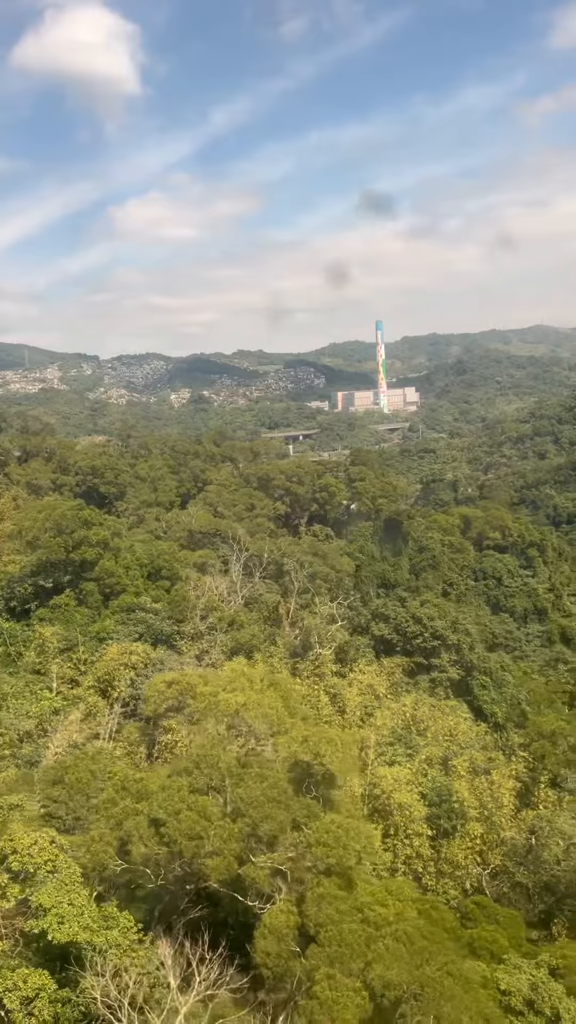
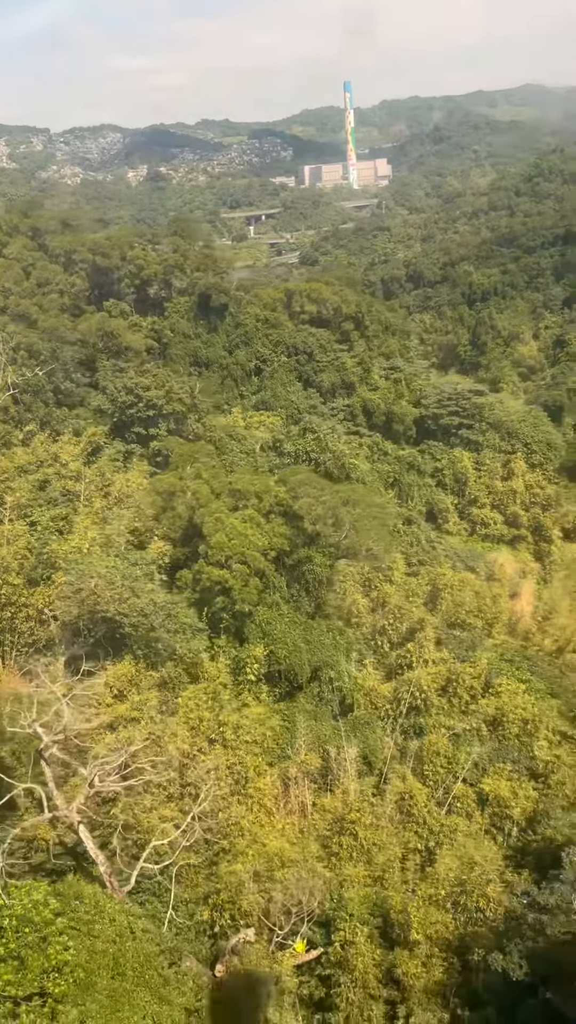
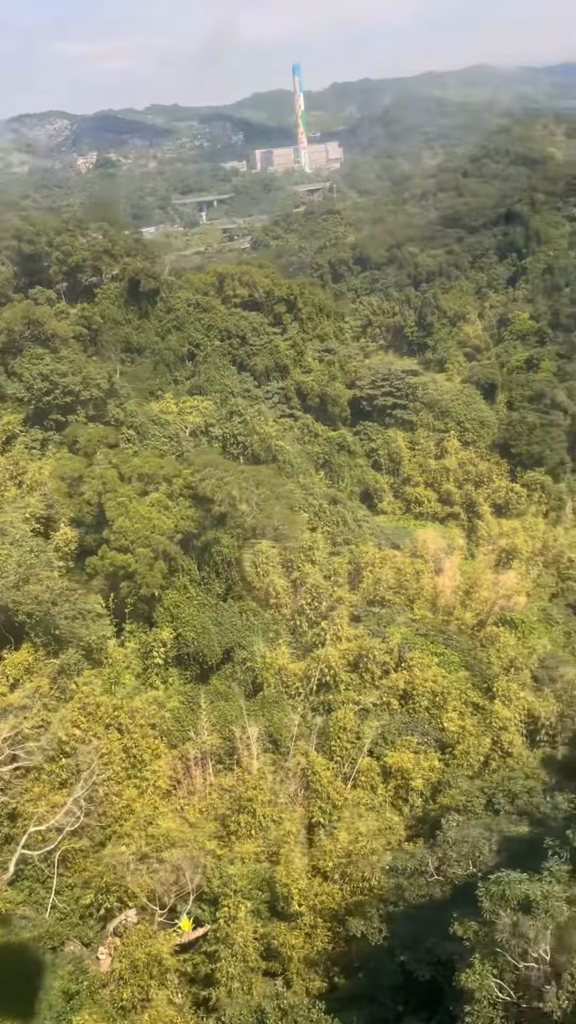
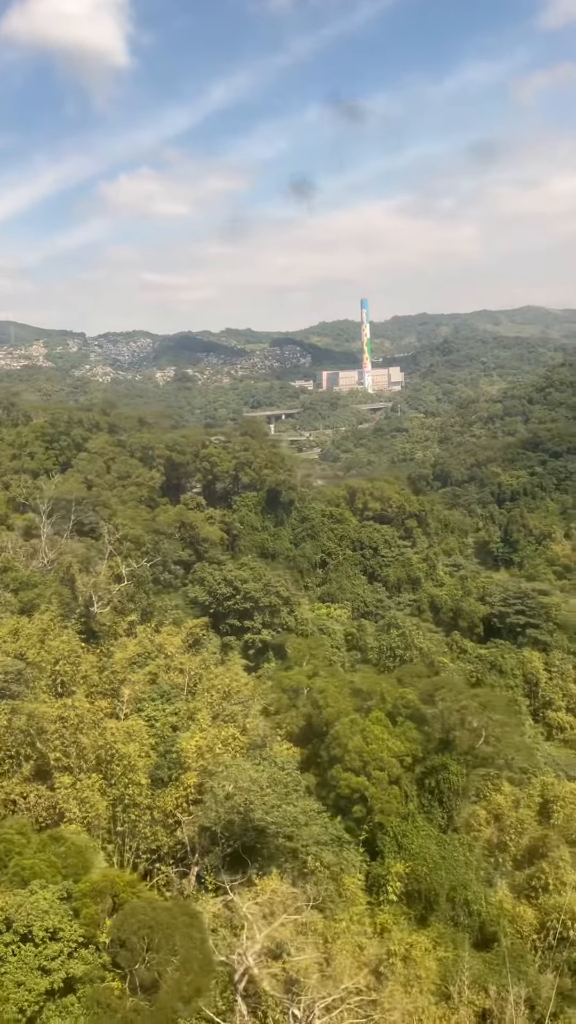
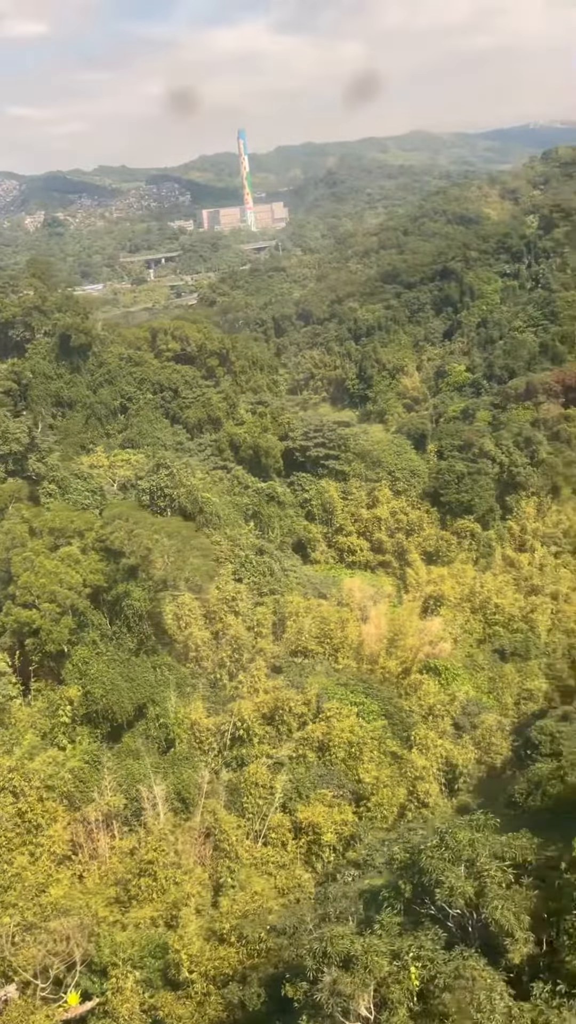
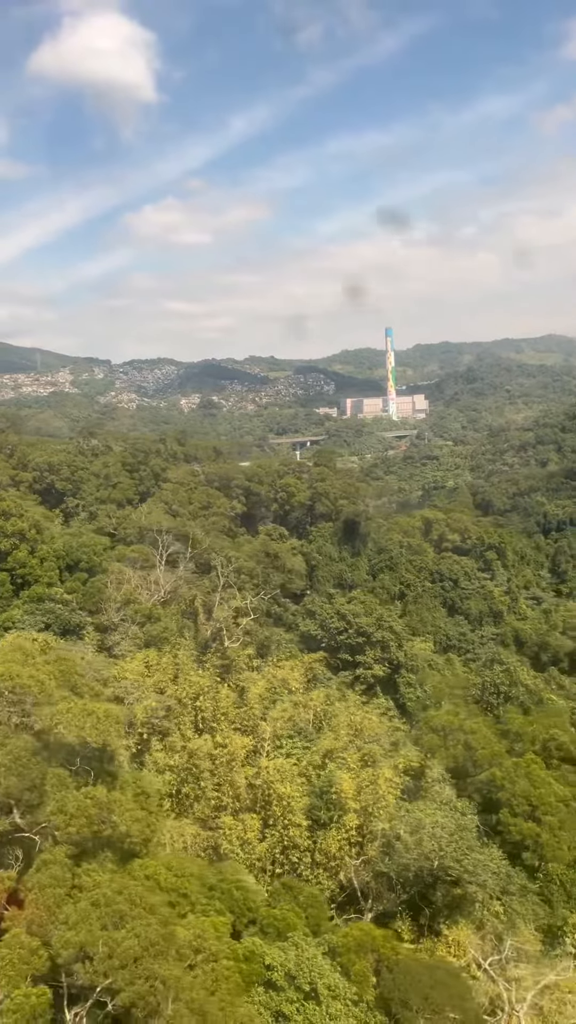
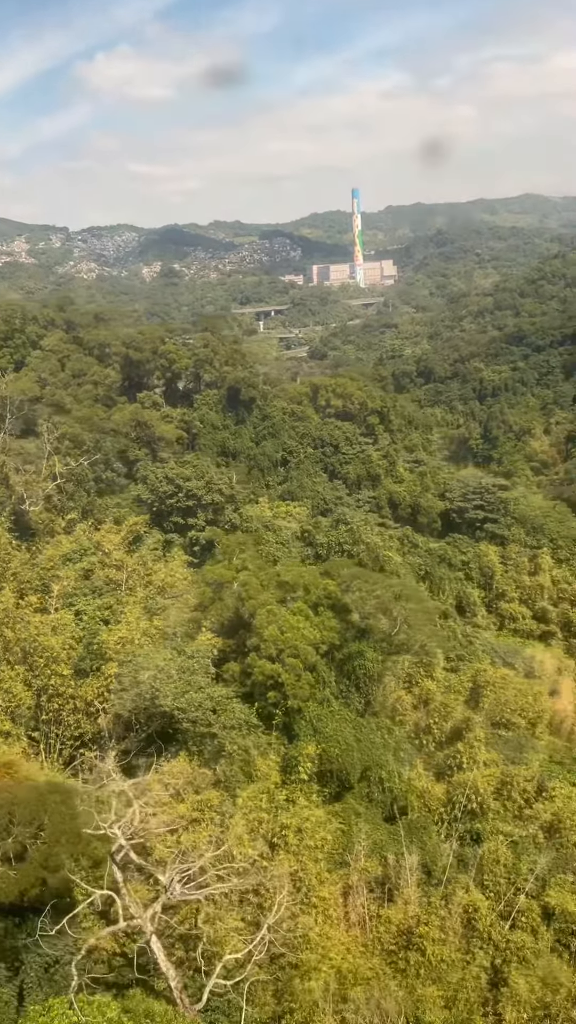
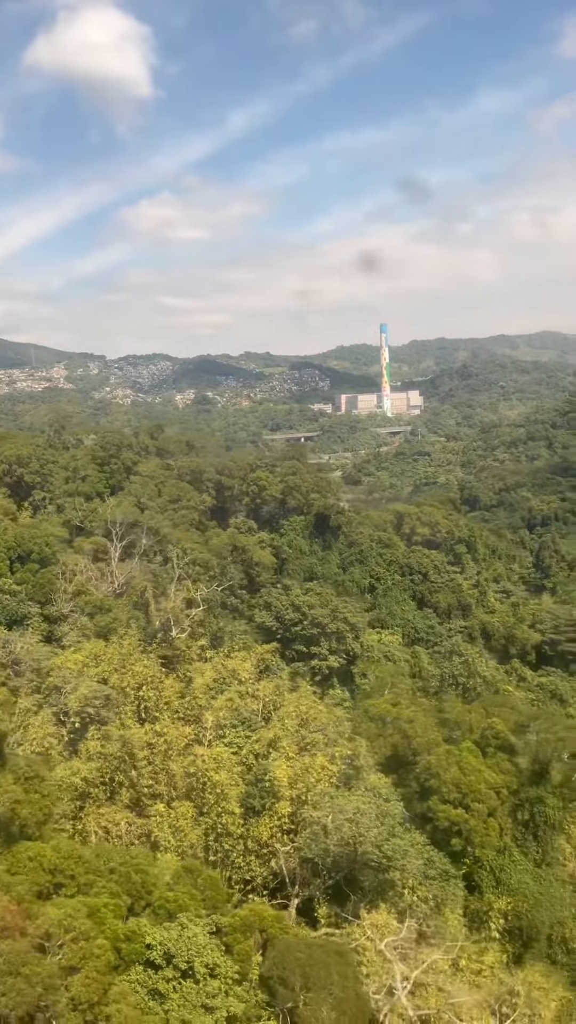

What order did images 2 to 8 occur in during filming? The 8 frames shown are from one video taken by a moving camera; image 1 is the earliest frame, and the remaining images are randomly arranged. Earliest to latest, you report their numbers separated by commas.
6, 8, 4, 7, 2, 3, 5
